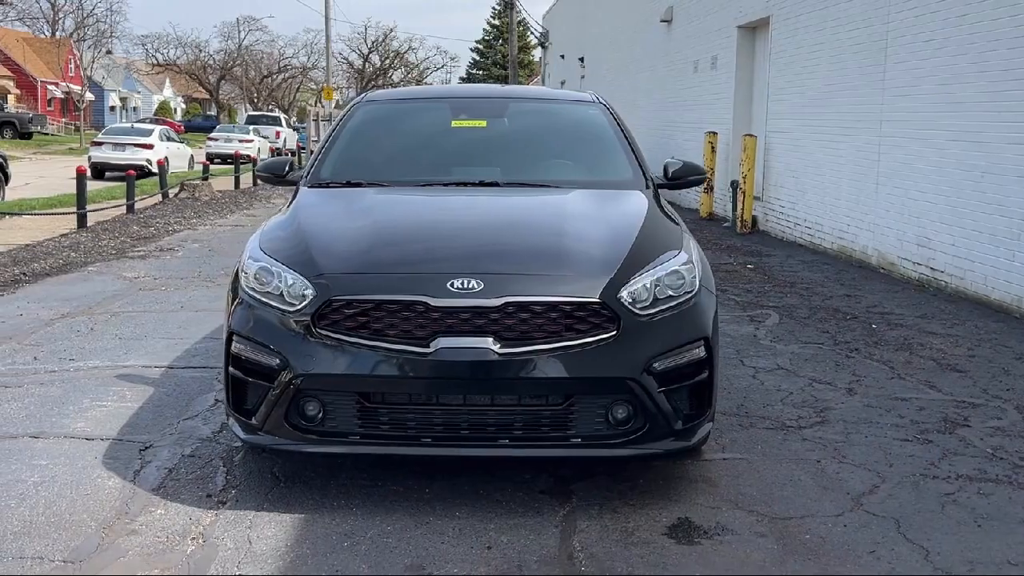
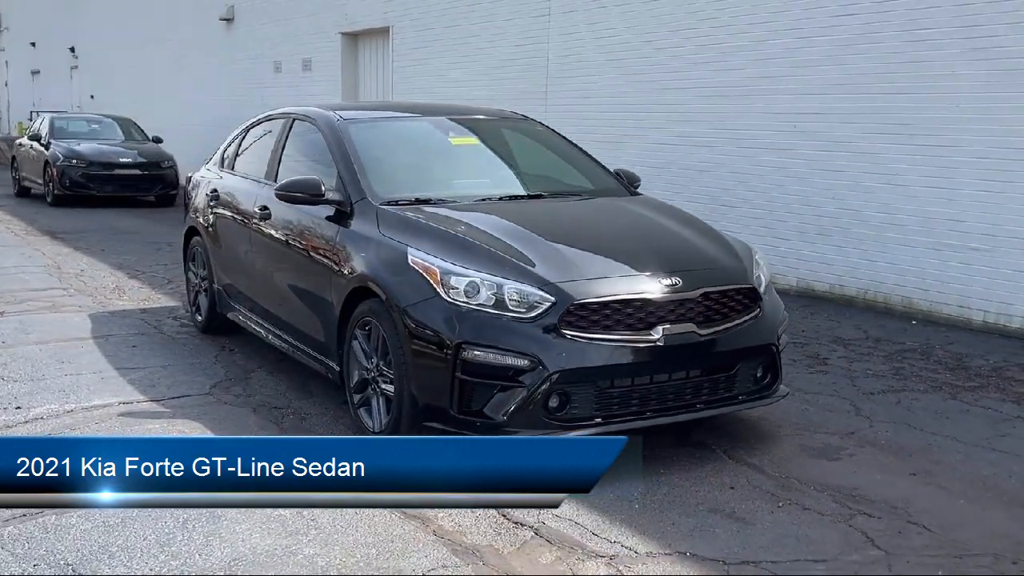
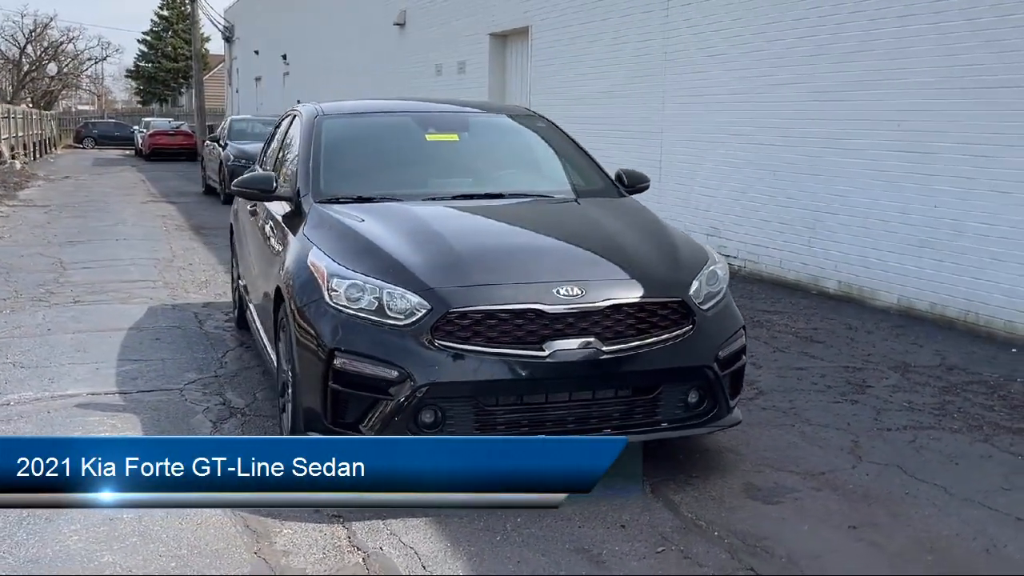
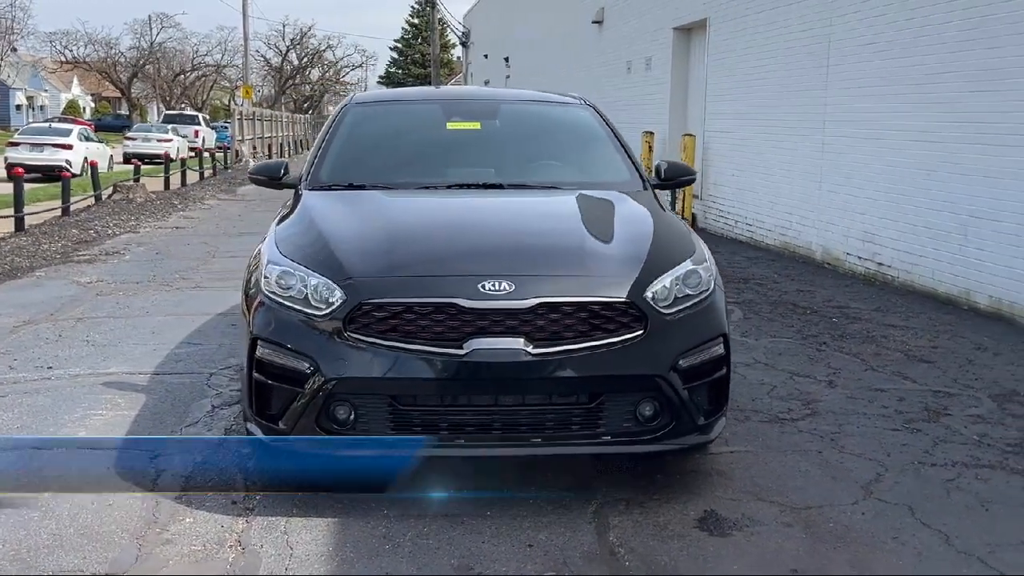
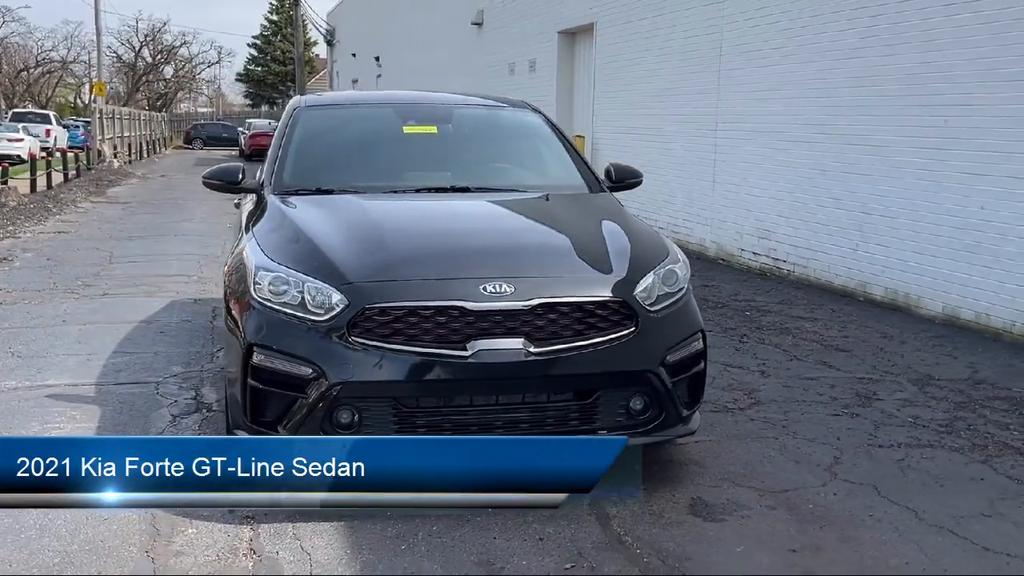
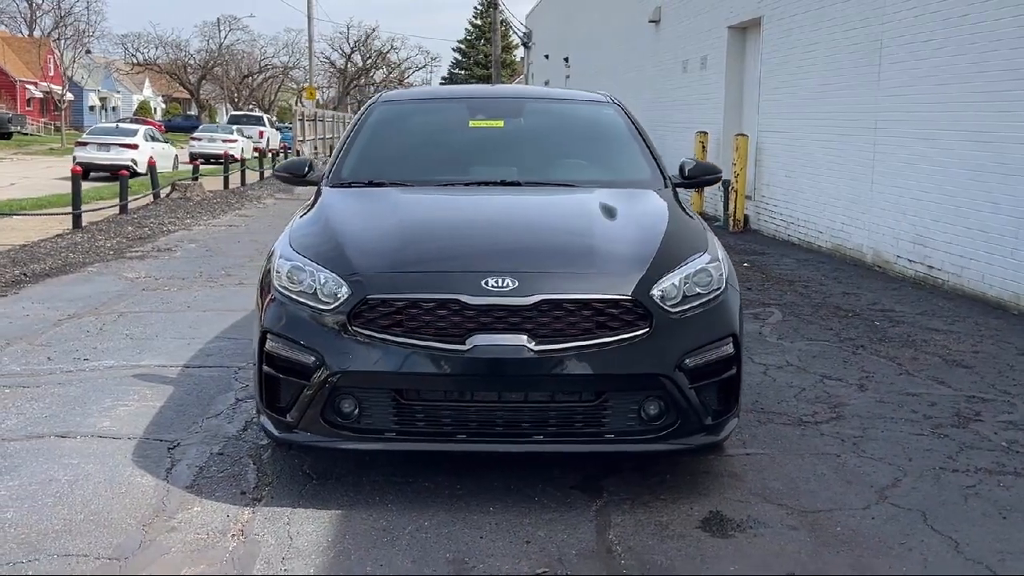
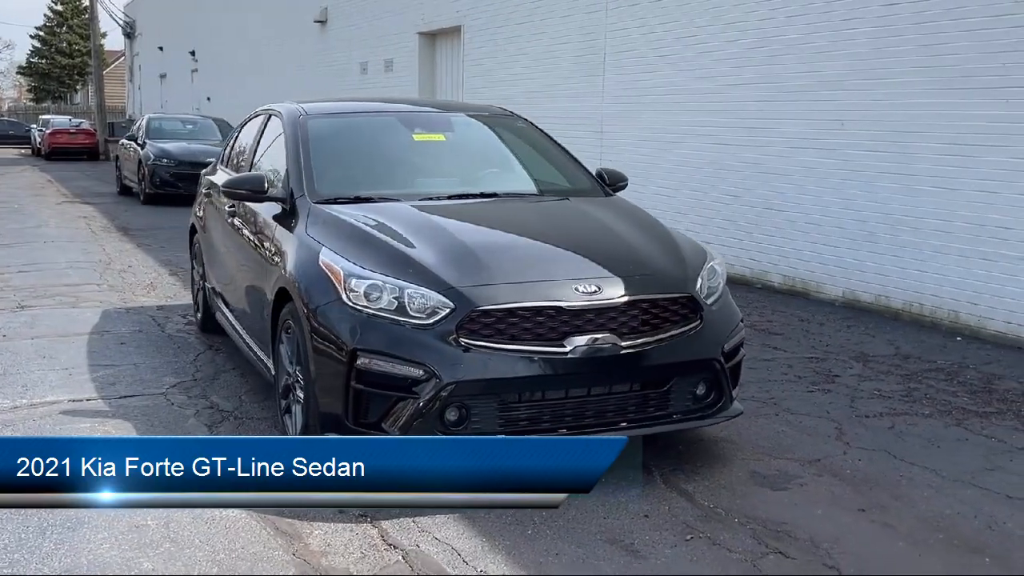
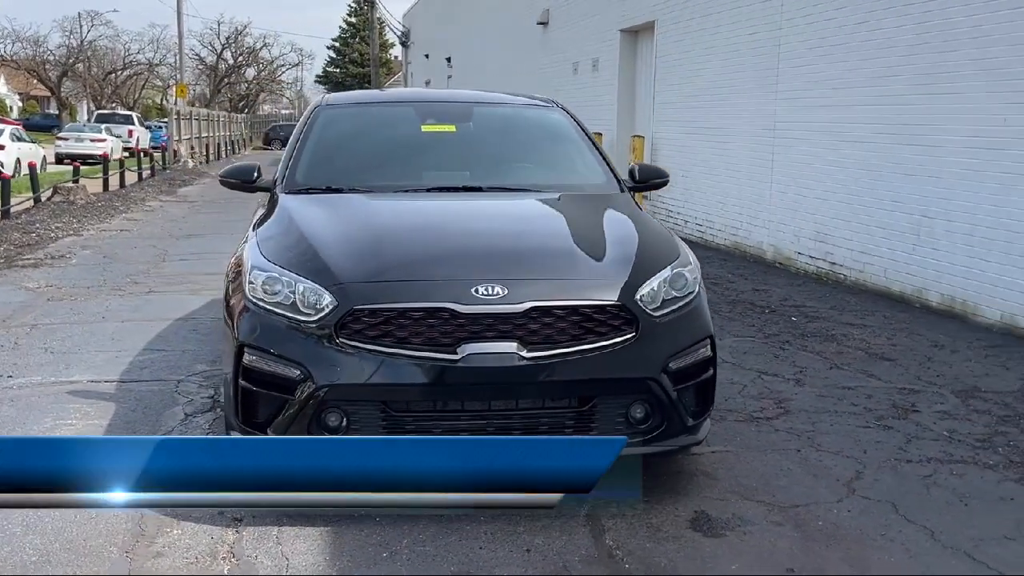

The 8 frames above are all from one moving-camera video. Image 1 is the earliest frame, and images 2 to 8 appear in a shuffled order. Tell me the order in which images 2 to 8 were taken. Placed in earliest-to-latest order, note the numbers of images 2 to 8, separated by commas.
6, 4, 8, 5, 3, 7, 2
